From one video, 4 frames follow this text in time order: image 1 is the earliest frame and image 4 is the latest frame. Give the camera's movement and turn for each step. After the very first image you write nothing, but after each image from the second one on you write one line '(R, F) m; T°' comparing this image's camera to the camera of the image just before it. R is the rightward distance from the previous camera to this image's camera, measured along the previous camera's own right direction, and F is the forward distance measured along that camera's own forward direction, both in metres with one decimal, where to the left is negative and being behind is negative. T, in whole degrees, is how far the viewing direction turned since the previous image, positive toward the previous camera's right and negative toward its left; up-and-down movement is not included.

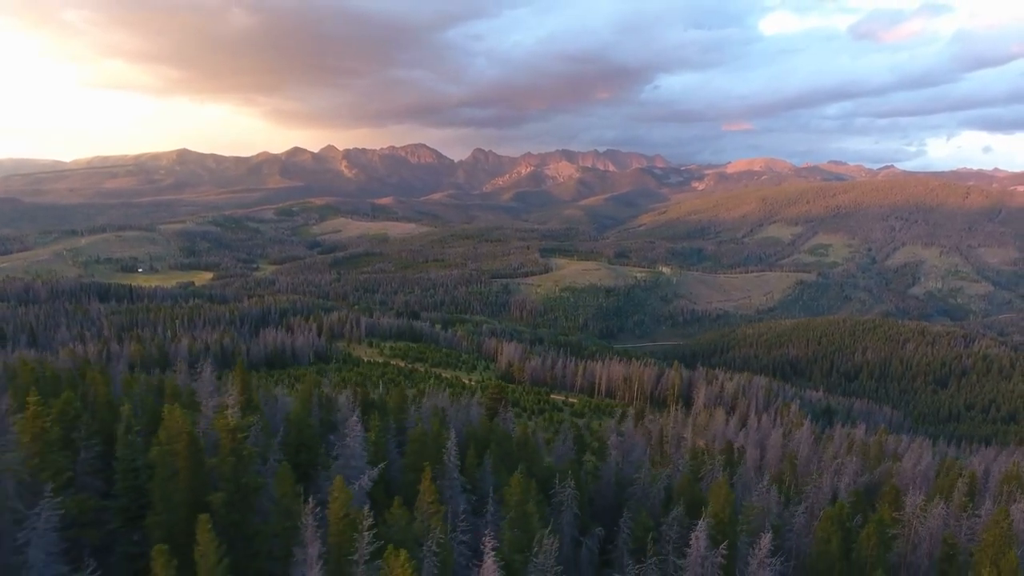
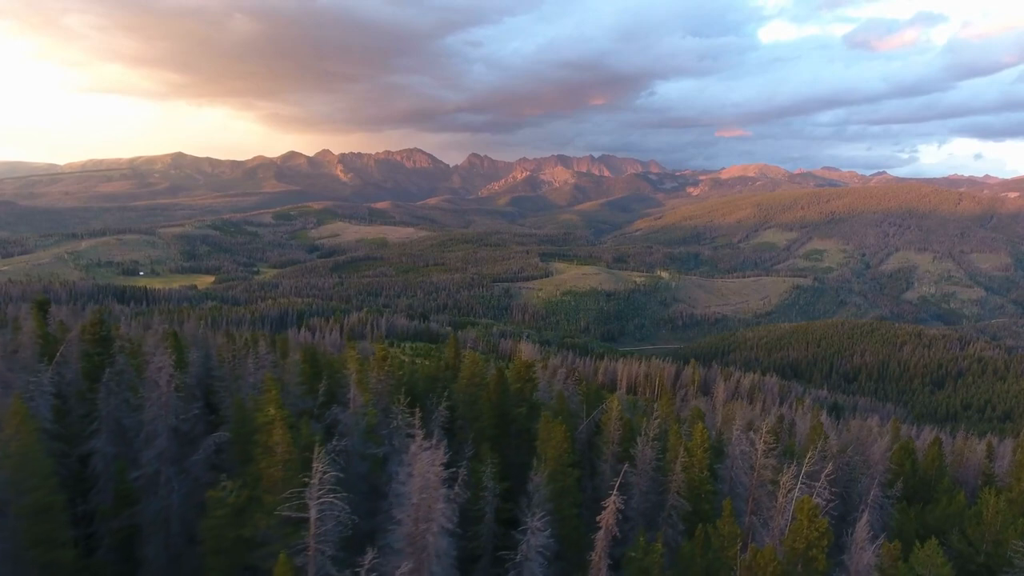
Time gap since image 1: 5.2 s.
(-1.3, -1.3) m; +1°
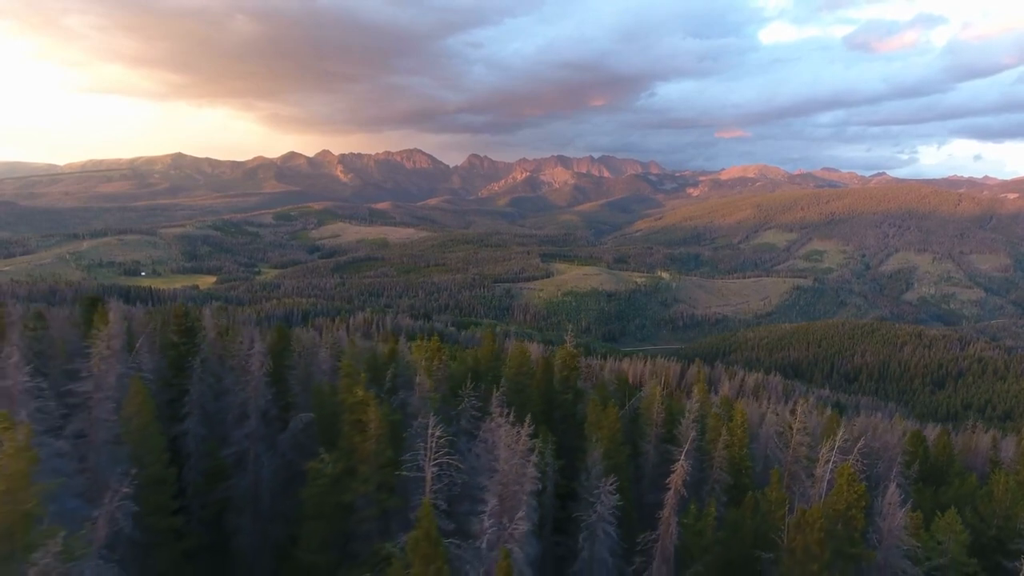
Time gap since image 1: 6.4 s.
(-0.3, -0.3) m; 0°
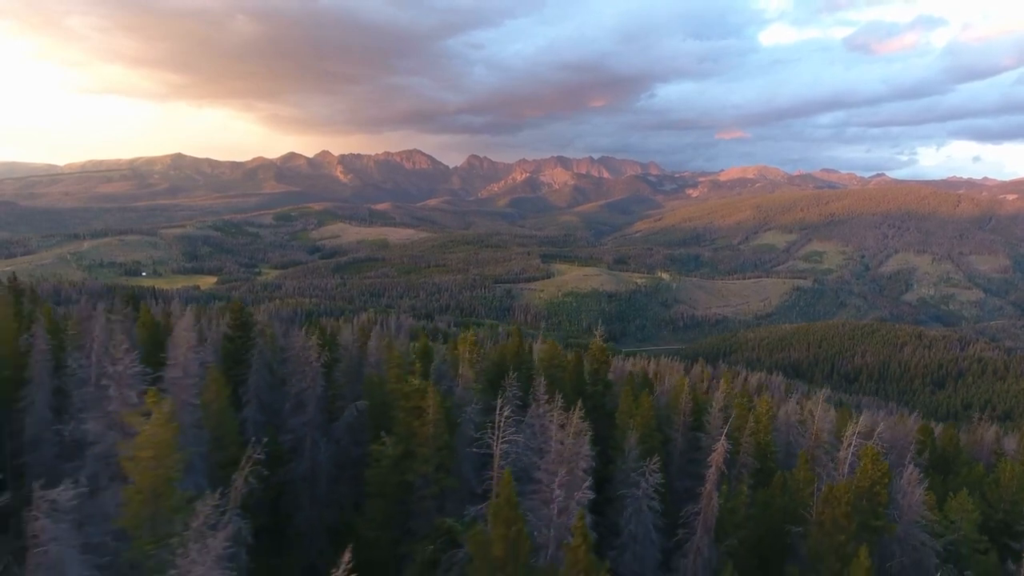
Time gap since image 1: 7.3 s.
(-0.2, -0.2) m; 0°
